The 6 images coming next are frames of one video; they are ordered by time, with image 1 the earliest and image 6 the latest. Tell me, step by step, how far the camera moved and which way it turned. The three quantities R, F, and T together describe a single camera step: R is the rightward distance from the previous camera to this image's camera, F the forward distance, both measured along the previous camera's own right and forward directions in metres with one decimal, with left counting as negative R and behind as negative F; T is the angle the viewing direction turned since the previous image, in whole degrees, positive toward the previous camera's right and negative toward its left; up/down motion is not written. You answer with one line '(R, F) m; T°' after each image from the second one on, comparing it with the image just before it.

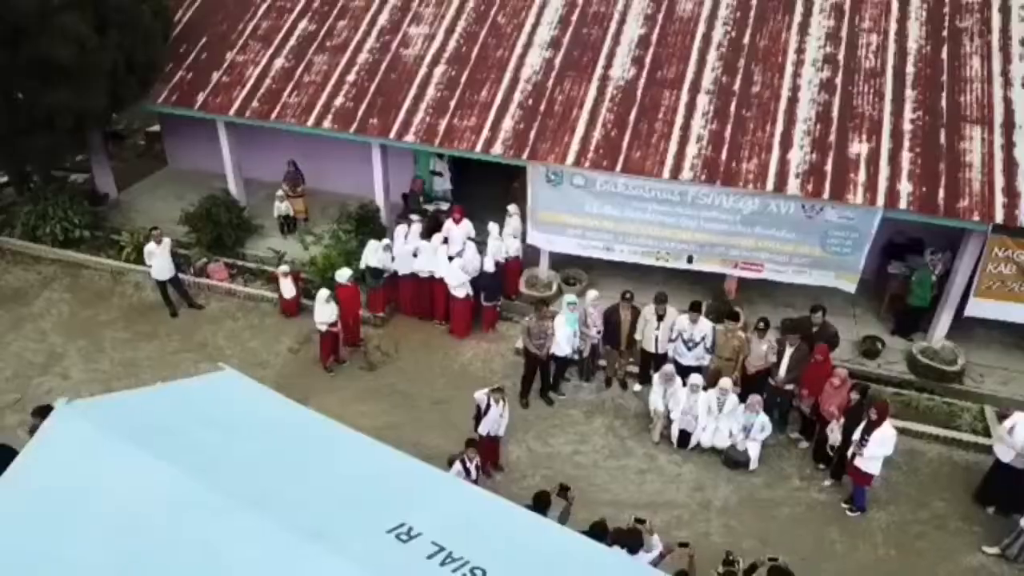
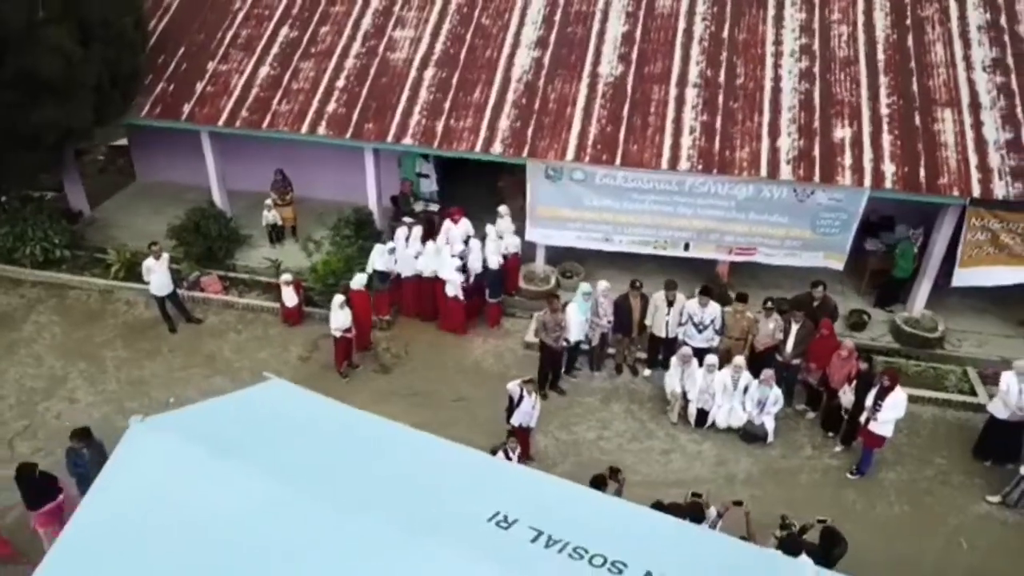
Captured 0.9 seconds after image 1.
(-1.1, -0.2) m; +5°
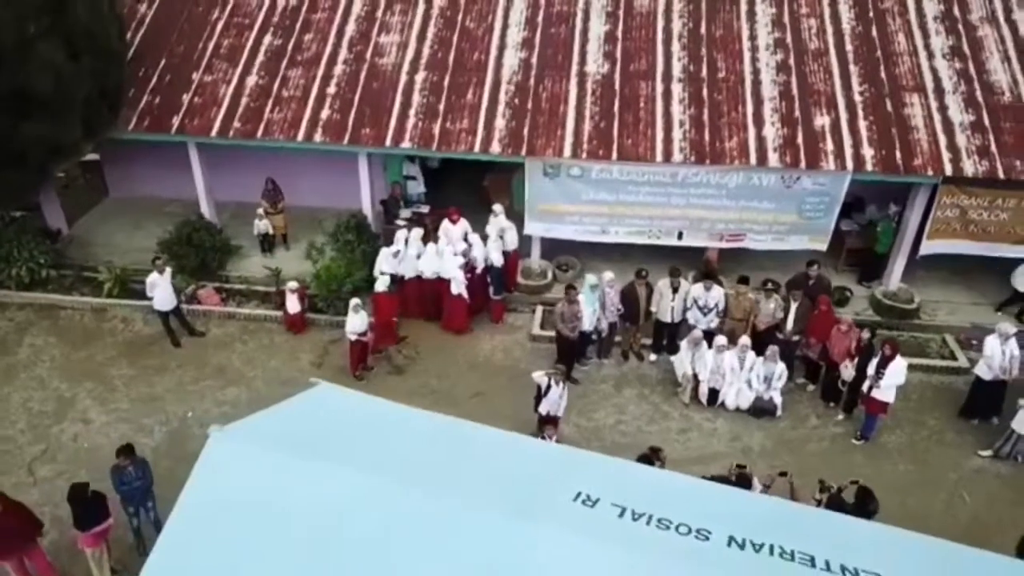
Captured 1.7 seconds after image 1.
(-1.1, -0.3) m; +5°
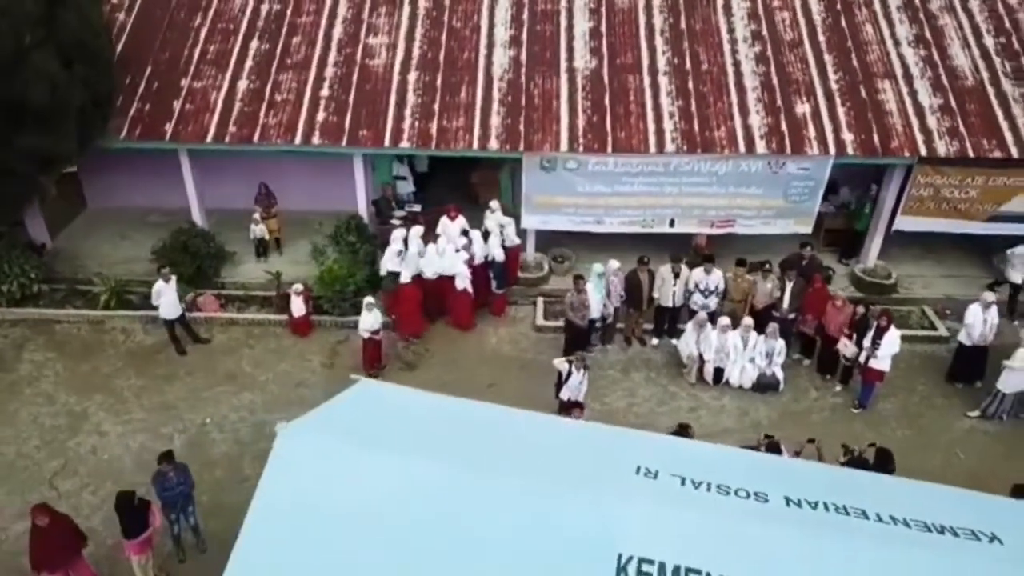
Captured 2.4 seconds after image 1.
(-0.9, -0.3) m; +4°
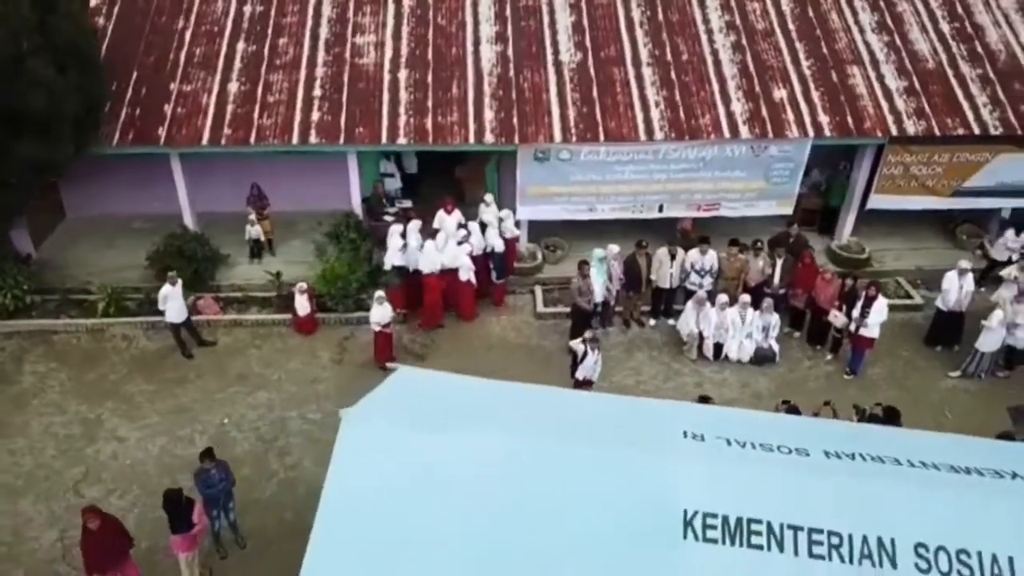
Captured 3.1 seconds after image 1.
(-0.9, -0.3) m; +4°
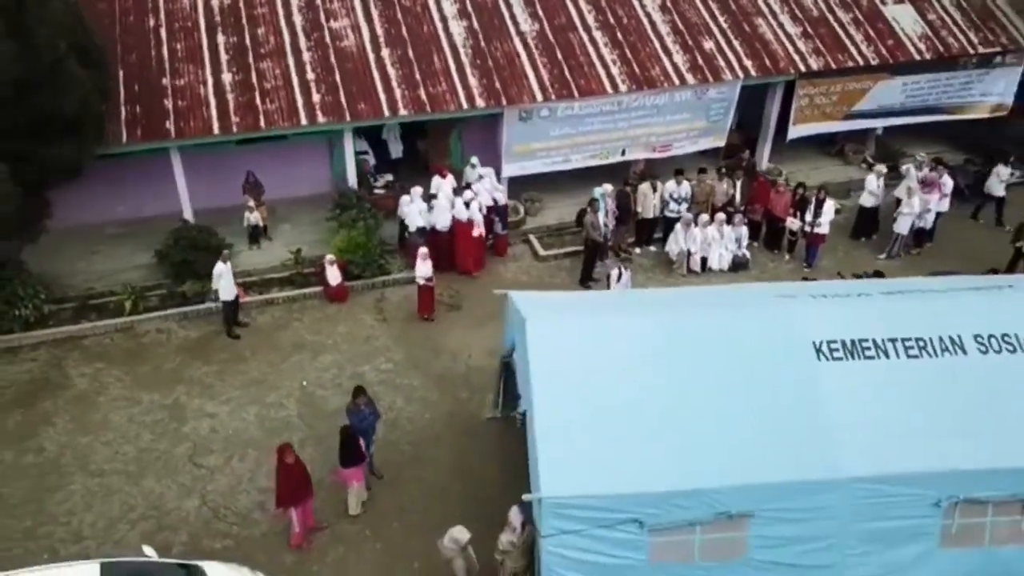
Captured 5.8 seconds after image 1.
(-3.3, -1.1) m; +12°
